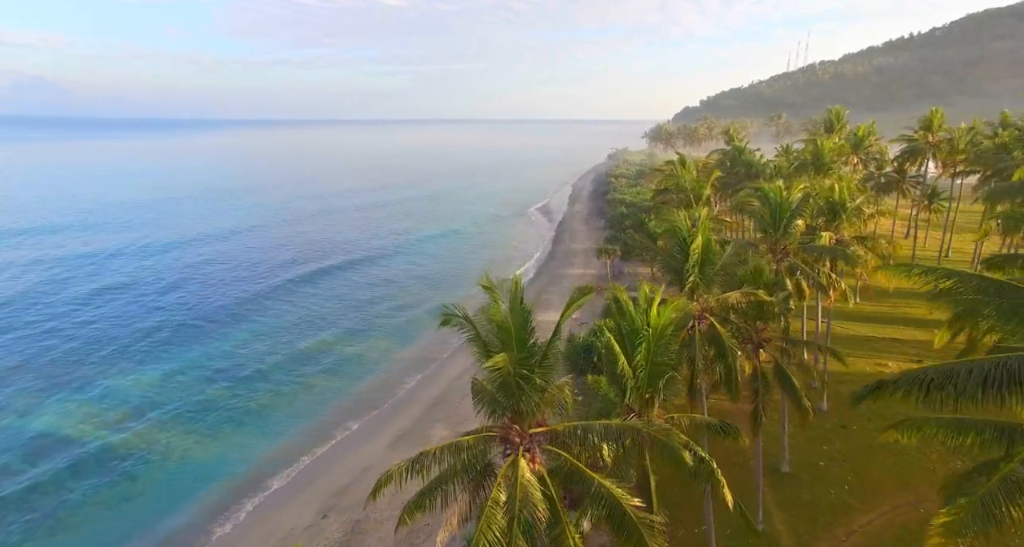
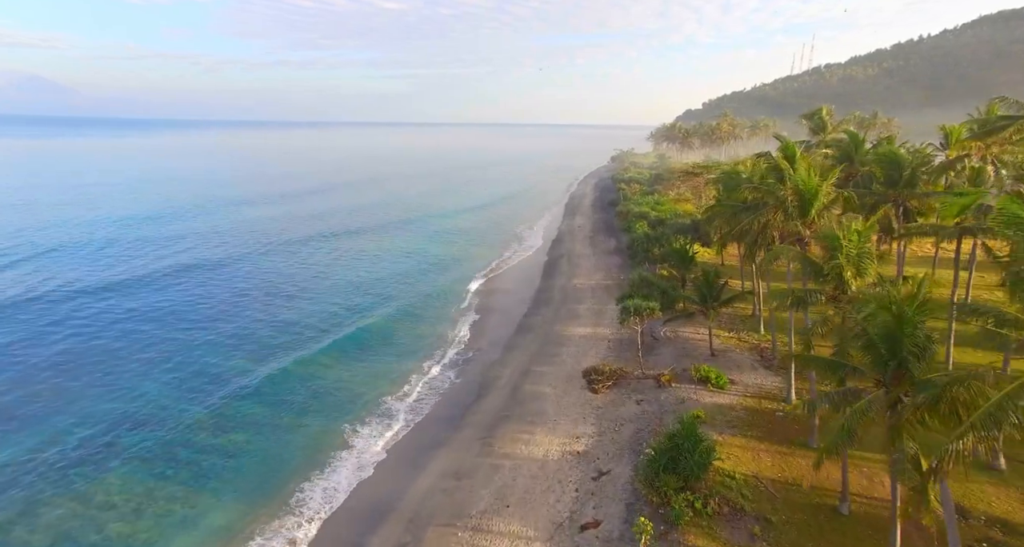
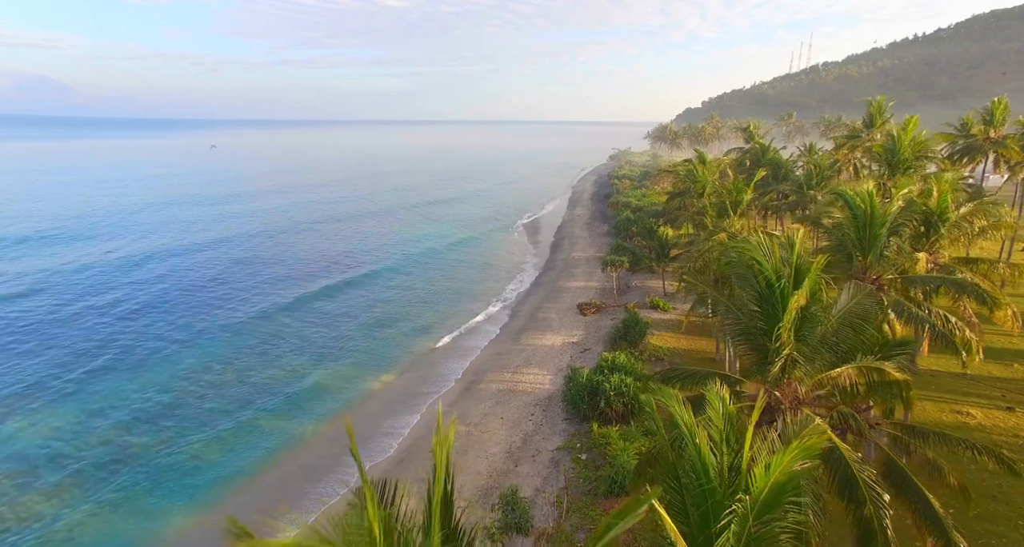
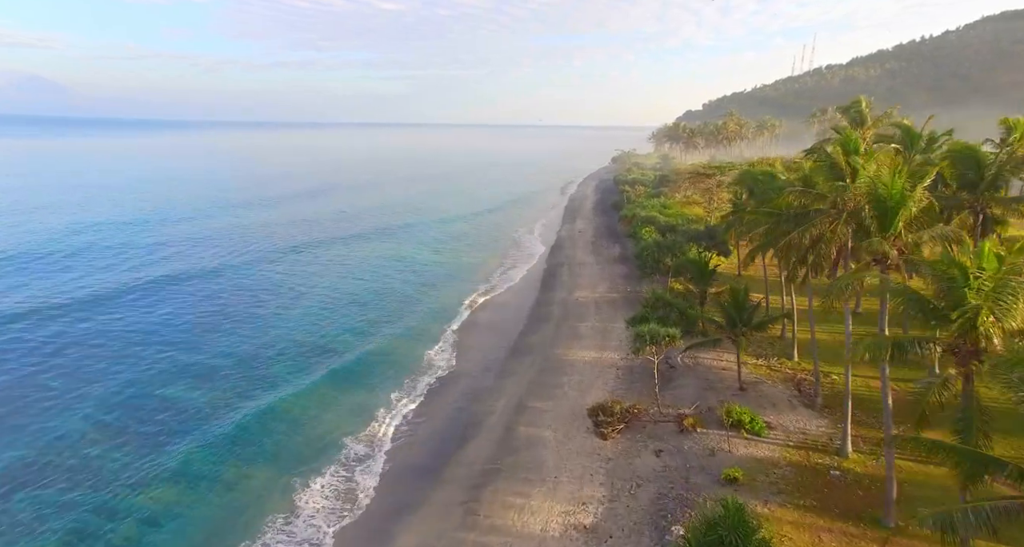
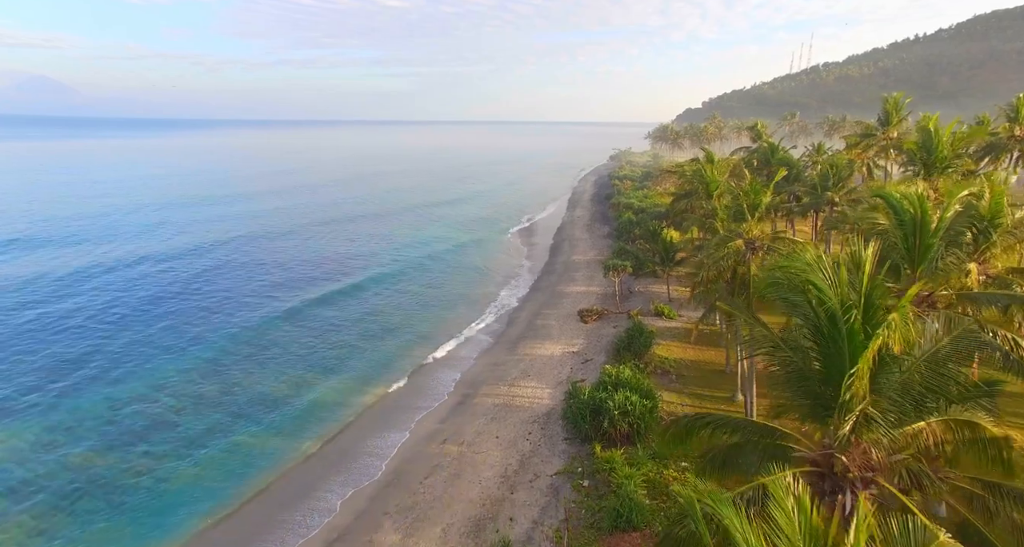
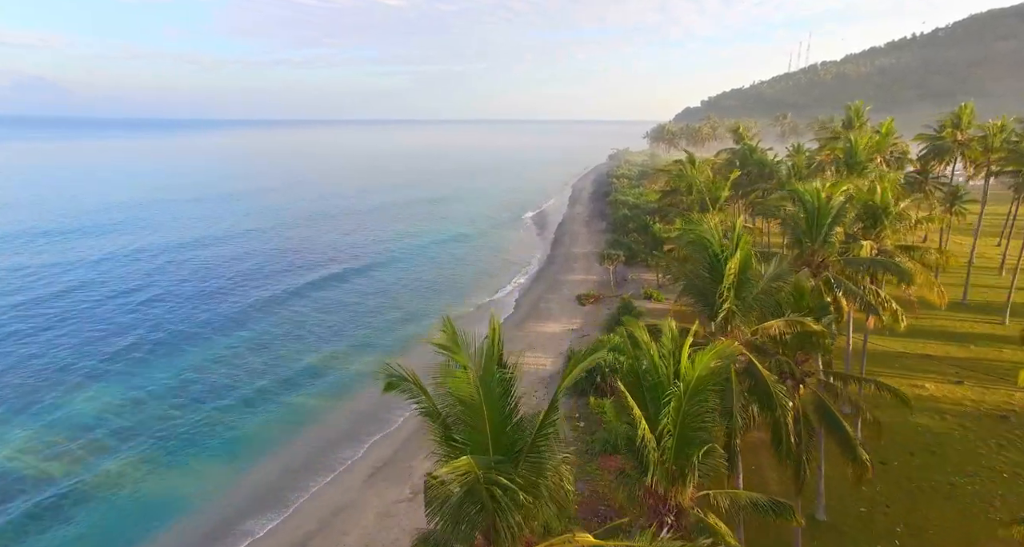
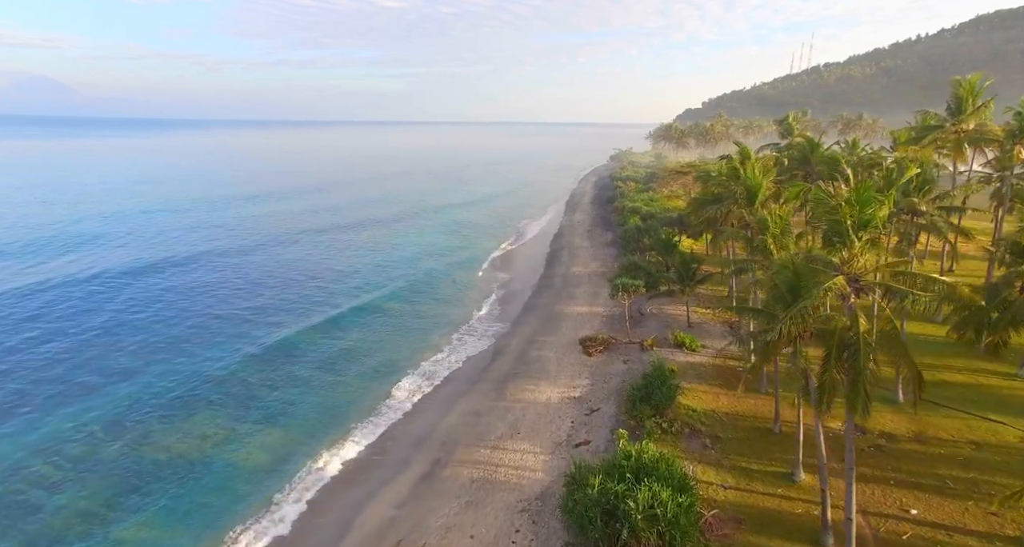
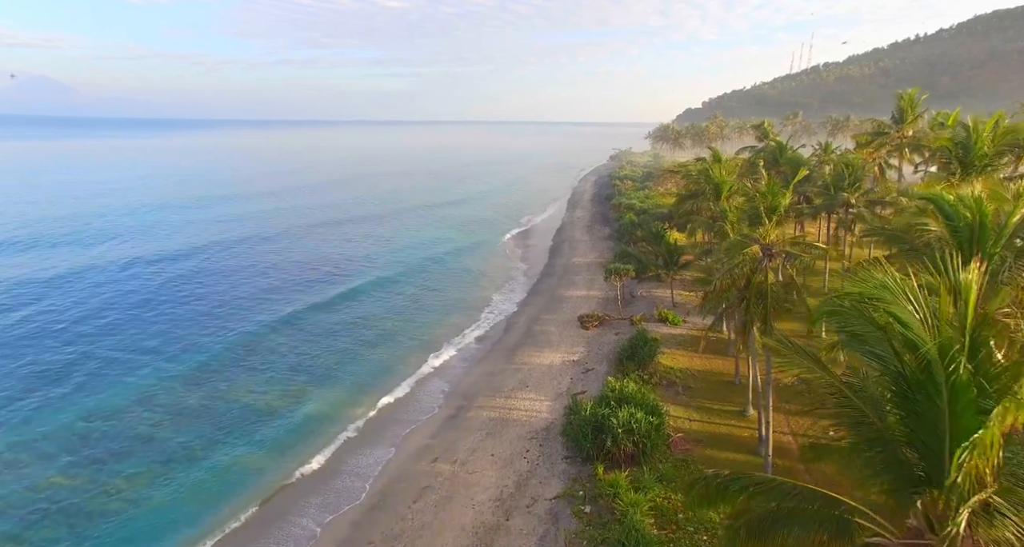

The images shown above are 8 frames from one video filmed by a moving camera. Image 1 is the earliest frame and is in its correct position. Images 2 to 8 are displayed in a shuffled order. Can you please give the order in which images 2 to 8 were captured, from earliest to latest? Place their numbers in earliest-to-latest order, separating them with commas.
6, 3, 5, 8, 7, 2, 4
